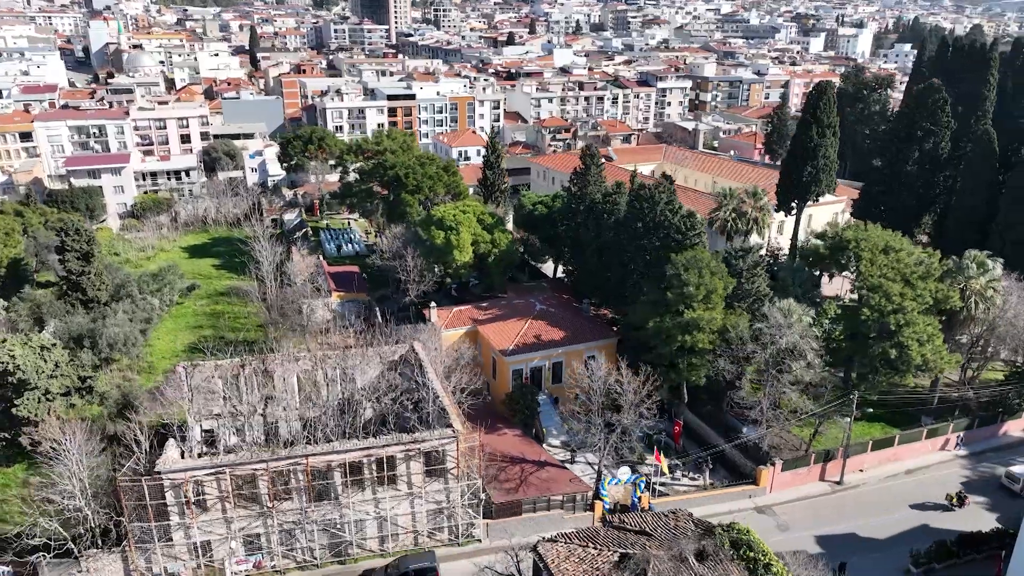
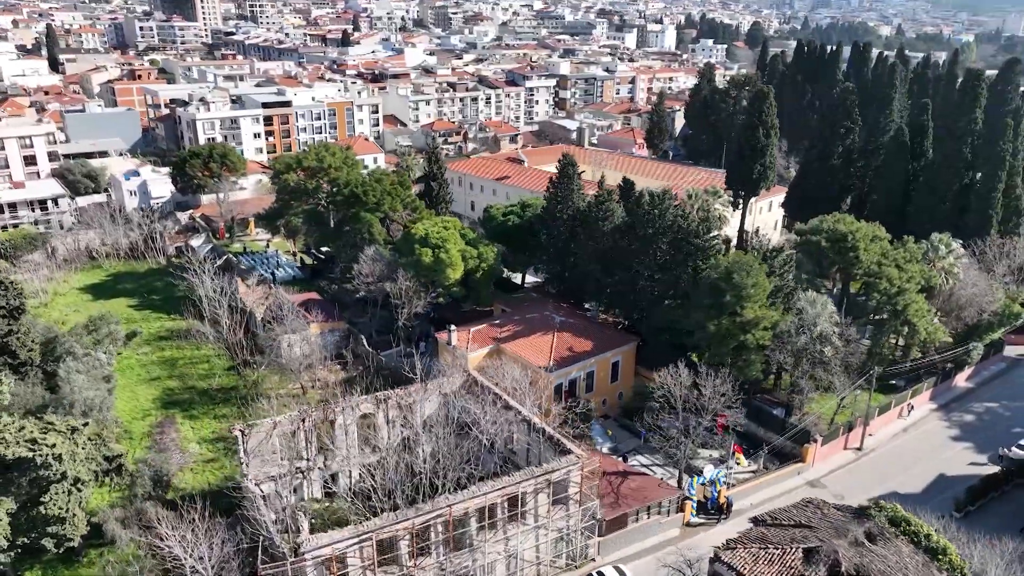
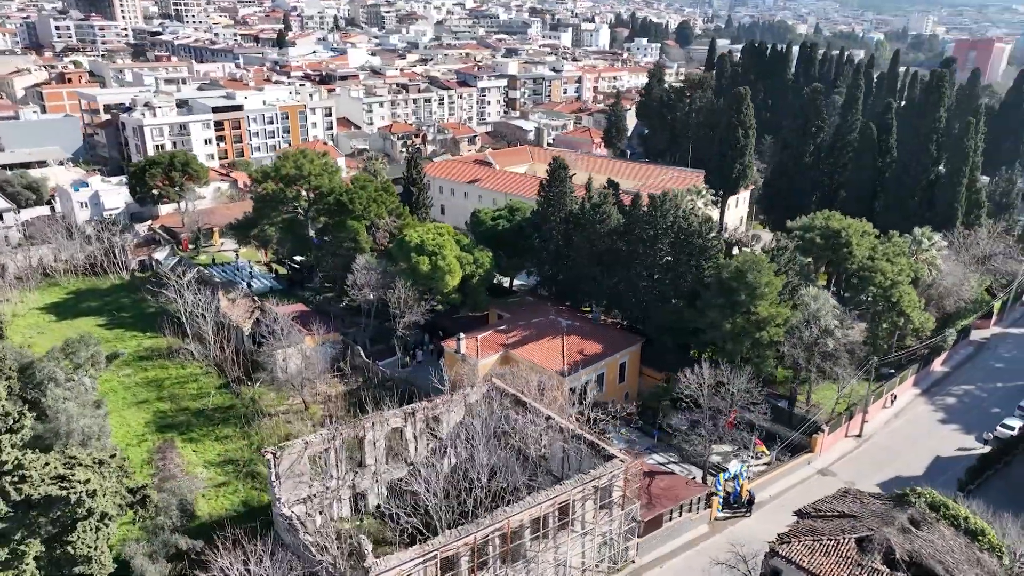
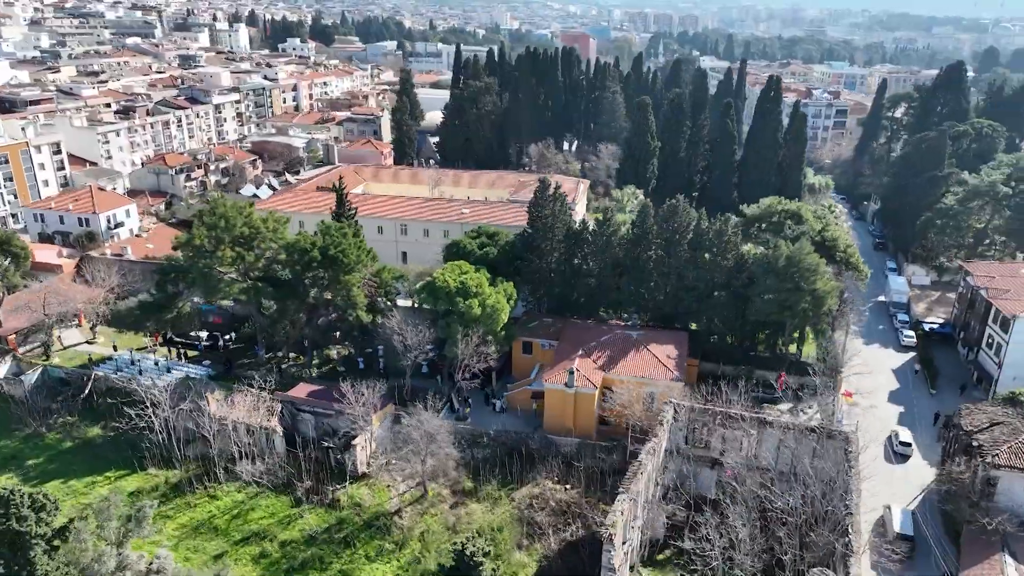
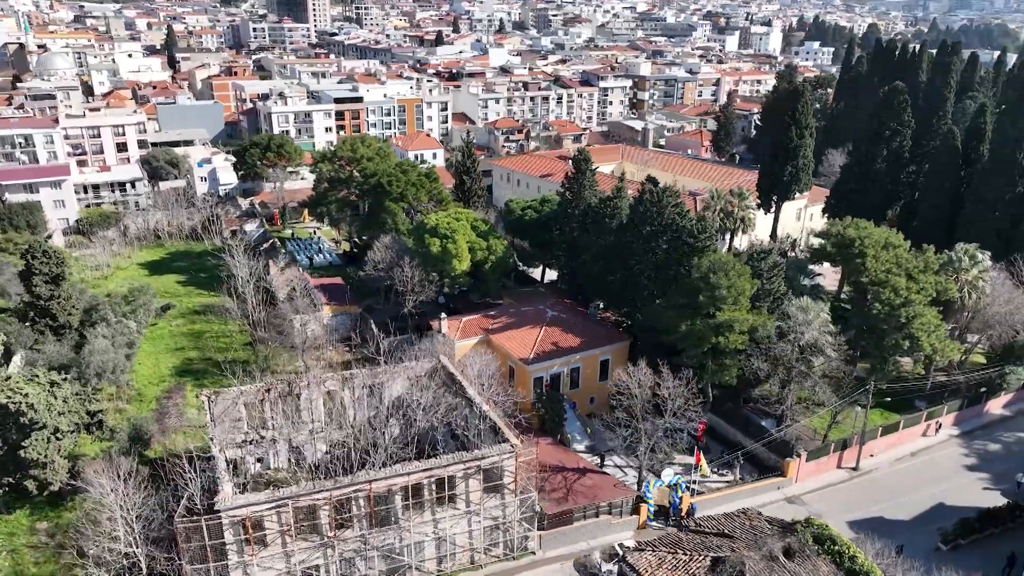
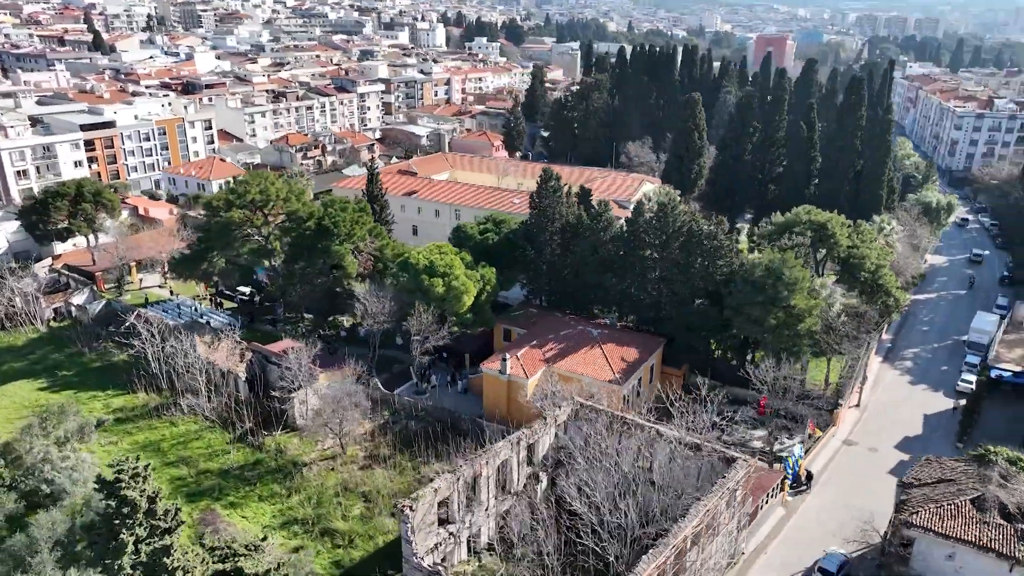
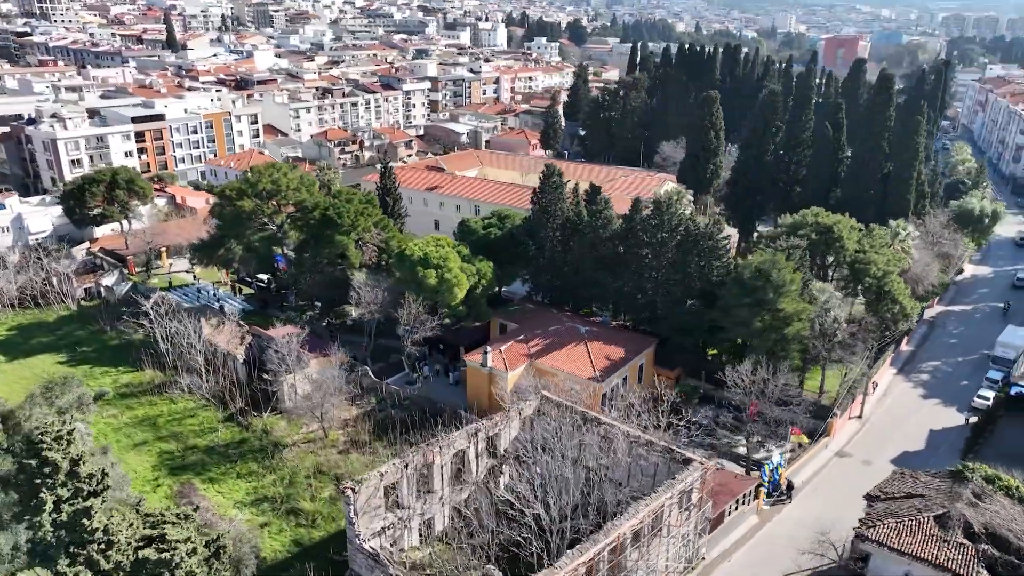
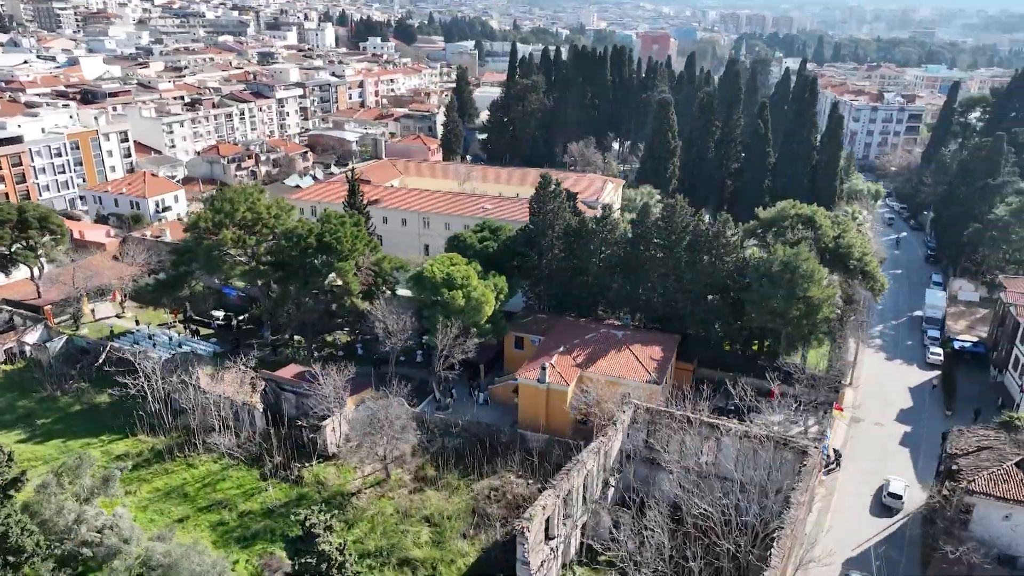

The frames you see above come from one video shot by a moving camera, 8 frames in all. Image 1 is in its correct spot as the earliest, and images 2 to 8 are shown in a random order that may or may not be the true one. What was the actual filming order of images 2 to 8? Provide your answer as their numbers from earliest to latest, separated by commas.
5, 2, 3, 7, 6, 8, 4
